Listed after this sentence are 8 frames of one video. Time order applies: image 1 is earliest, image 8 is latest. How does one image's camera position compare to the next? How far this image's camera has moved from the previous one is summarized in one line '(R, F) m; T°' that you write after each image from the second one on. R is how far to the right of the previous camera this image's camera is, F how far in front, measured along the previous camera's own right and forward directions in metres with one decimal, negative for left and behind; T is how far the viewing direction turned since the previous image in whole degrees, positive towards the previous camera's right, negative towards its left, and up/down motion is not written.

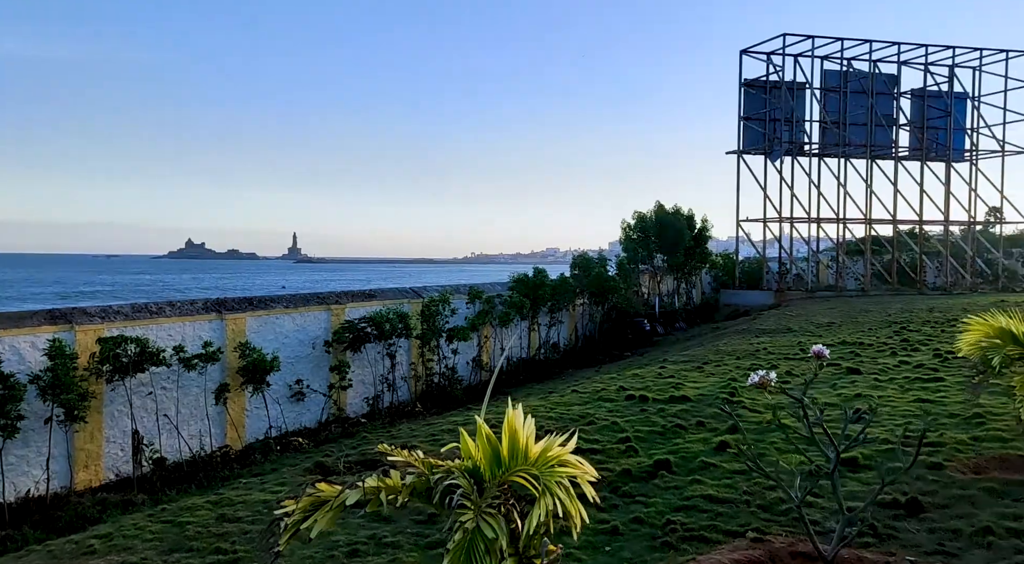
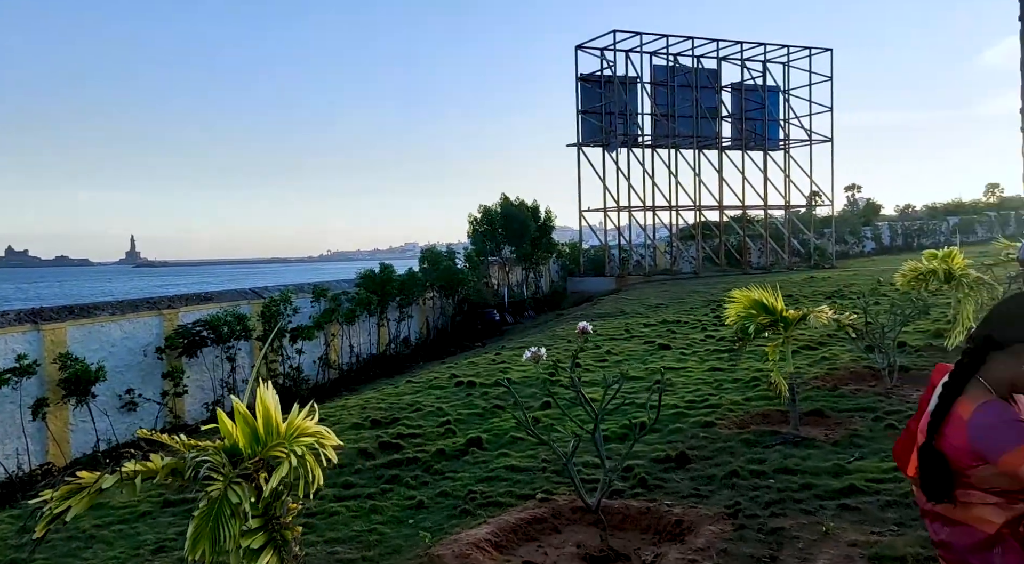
(+0.4, -0.5) m; +10°
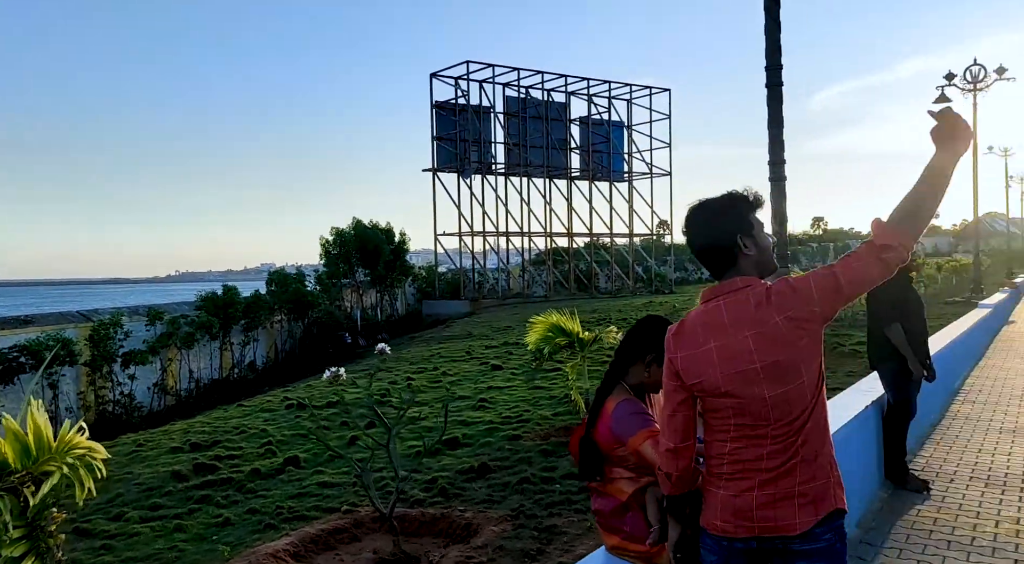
(+0.4, -0.6) m; +10°
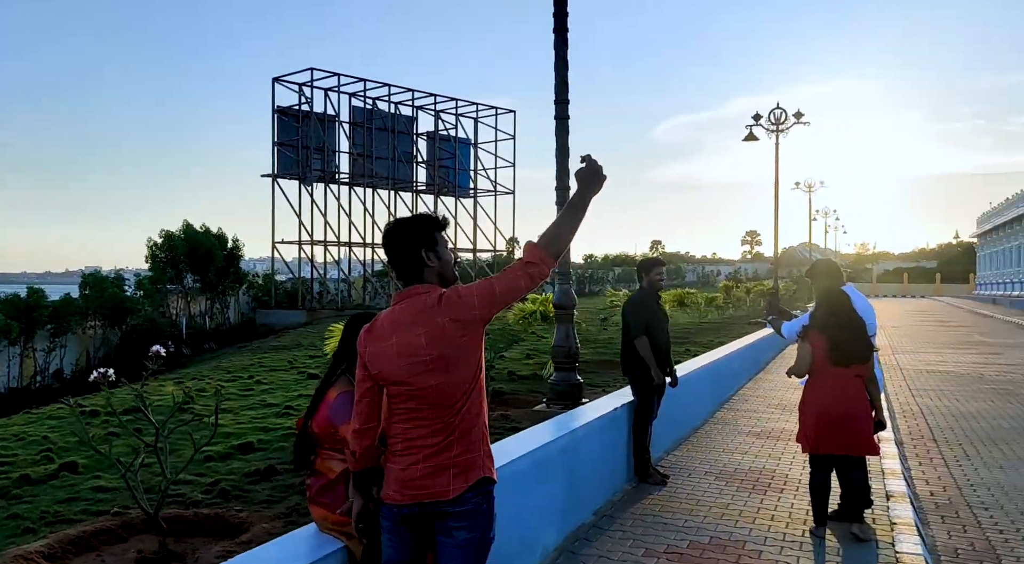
(+0.5, -0.4) m; +11°
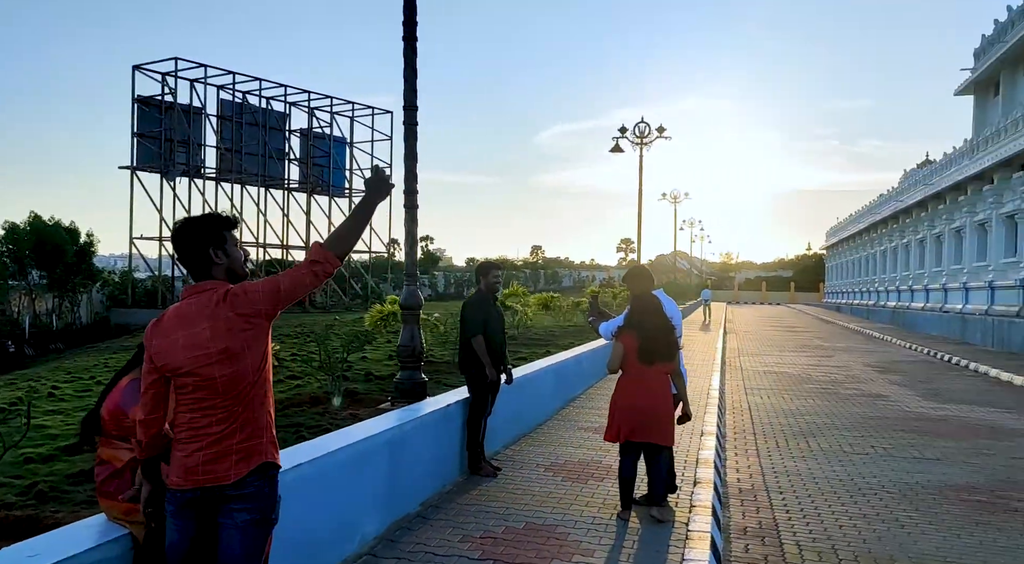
(+0.3, -0.2) m; +9°
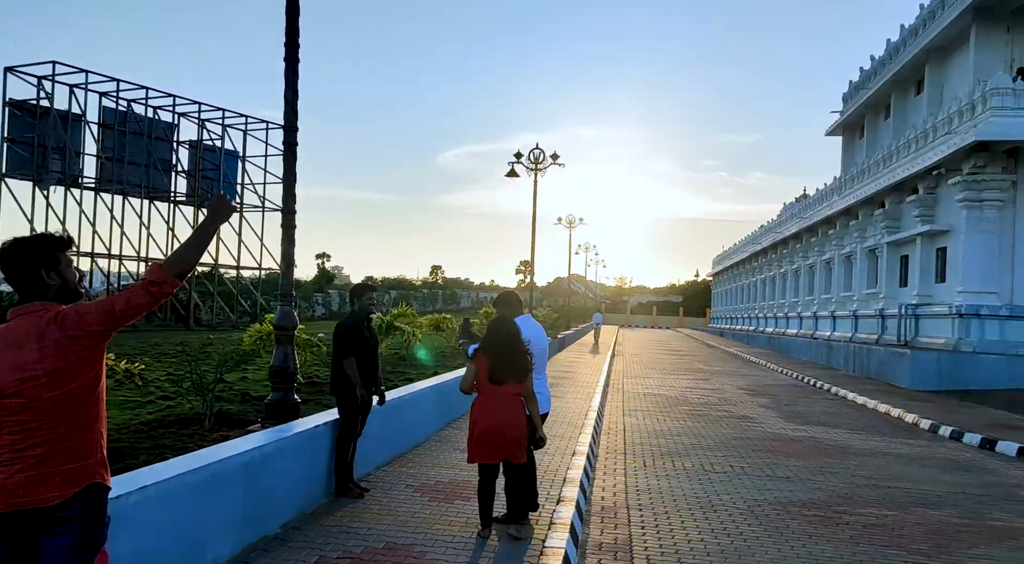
(+0.2, -0.1) m; +7°
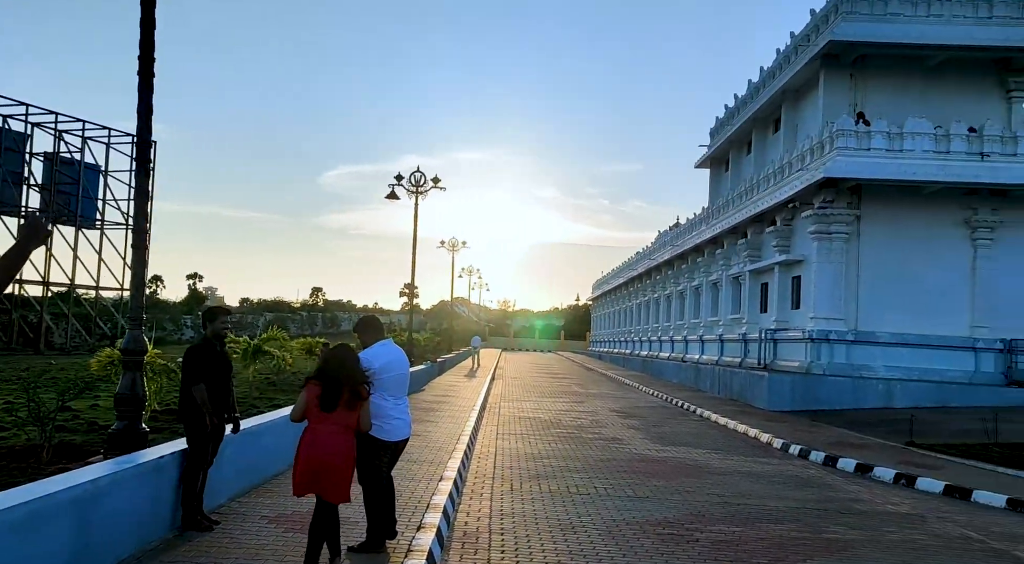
(+0.1, -0.1) m; +8°
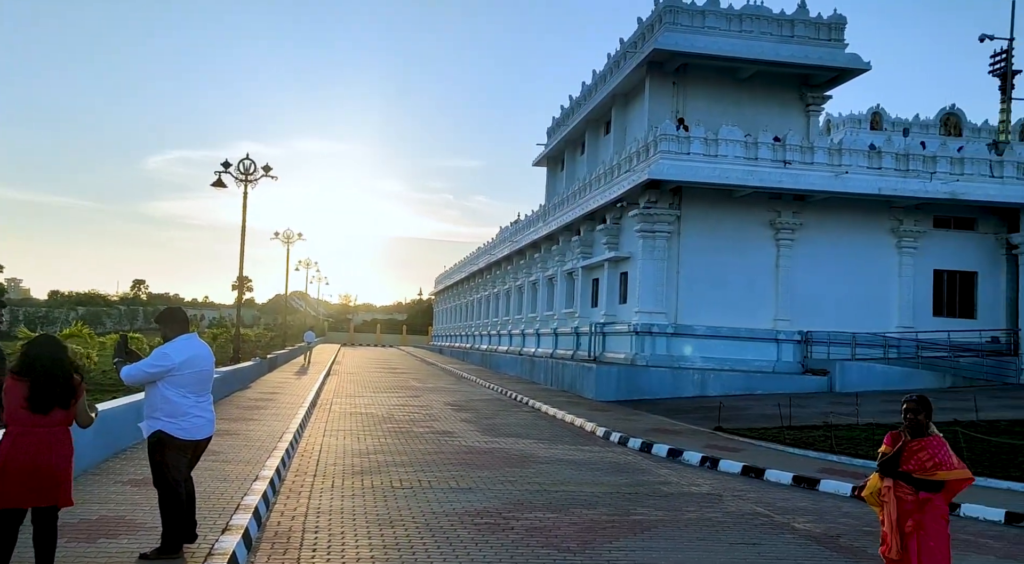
(+0.2, -0.1) m; +11°
